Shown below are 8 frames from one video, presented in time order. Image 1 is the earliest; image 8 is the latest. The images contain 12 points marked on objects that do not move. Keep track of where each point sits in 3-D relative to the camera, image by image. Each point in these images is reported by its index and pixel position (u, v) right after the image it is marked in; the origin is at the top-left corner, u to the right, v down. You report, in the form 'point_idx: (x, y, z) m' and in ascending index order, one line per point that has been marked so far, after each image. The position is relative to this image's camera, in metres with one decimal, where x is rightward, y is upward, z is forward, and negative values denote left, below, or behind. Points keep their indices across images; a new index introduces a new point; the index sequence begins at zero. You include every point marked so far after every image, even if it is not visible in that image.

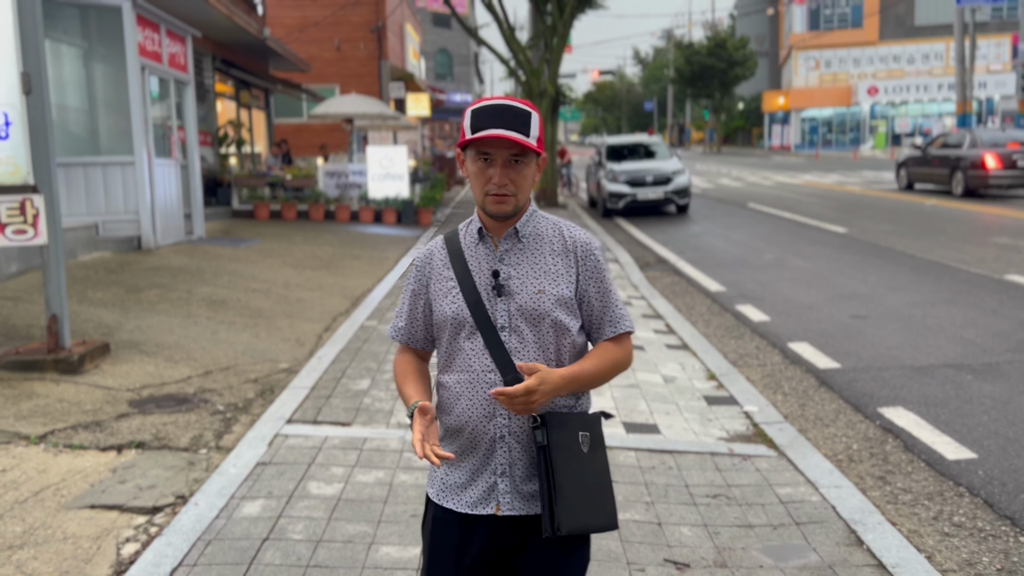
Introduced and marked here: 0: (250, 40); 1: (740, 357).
0: (-5.1, +4.8, +16.9) m
1: (+1.9, -0.6, +7.2) m
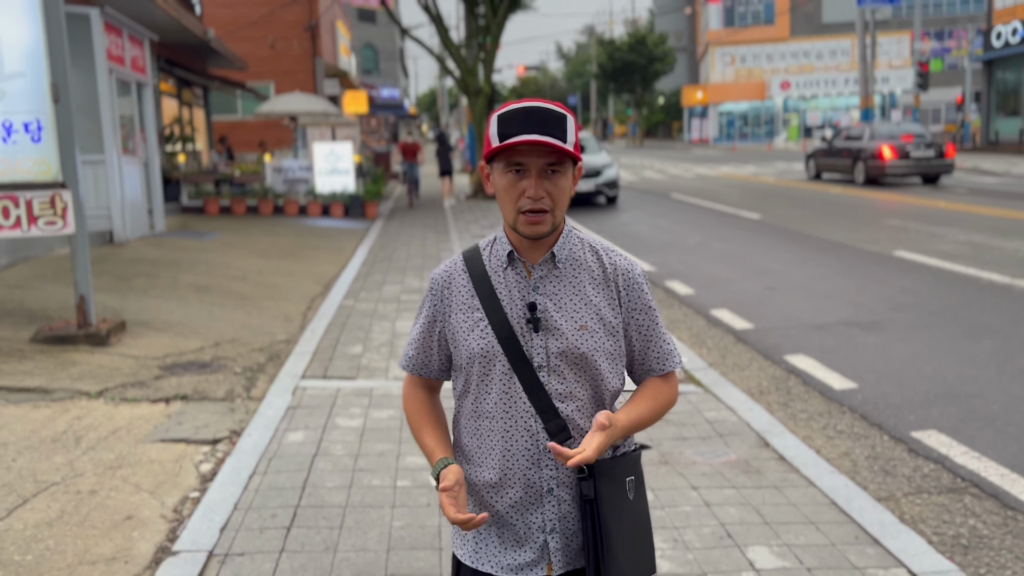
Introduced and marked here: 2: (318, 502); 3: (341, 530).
0: (-6.3, +4.9, +17.5) m
1: (+1.5, -0.3, +8.4) m
2: (-0.9, -1.0, +4.0) m
3: (-0.7, -1.0, +3.8) m
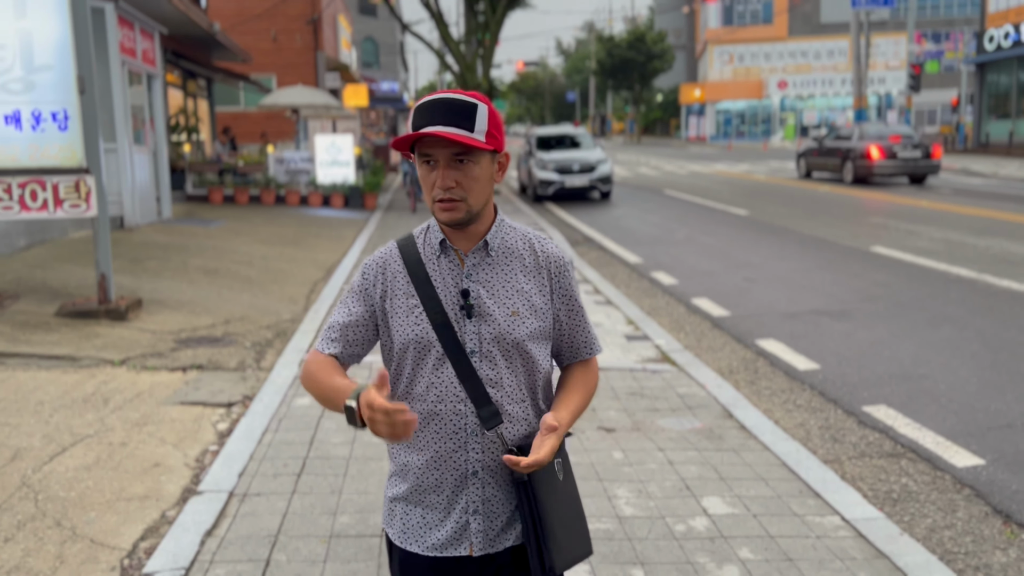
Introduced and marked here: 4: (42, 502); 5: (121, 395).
0: (-6.4, +5.2, +17.9) m
1: (+1.4, -0.2, +8.9) m
2: (-1.0, -0.9, +4.6) m
3: (-0.8, -0.9, +4.3) m
4: (-2.1, -0.9, +3.9) m
5: (-2.4, -0.7, +5.4) m
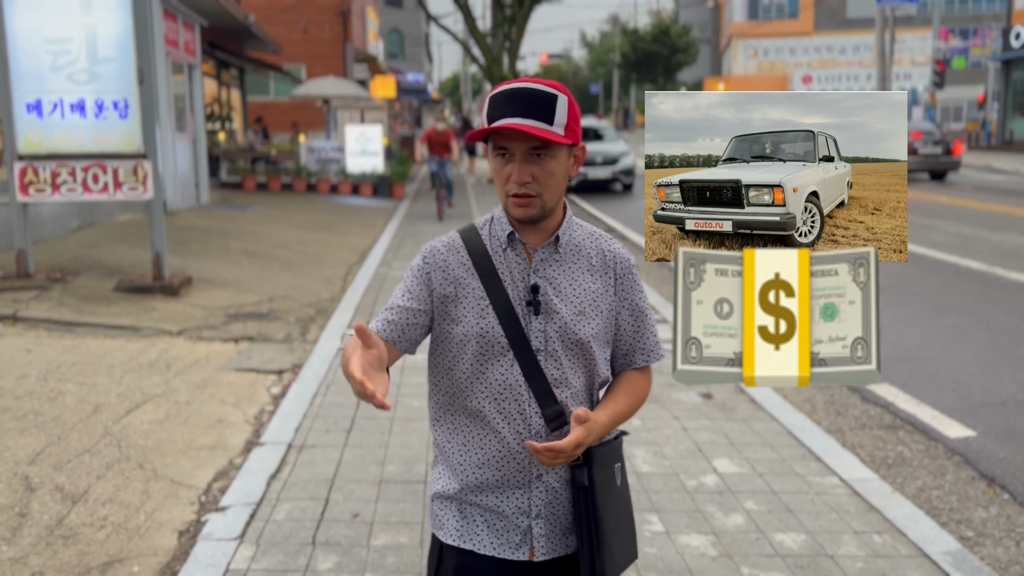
0: (-5.8, +5.5, +18.5) m
1: (+1.7, -0.1, +9.3) m
2: (-0.8, -0.7, +5.0) m
3: (-0.7, -0.8, +4.7) m
4: (-1.9, -0.8, +4.4) m
5: (-2.2, -0.5, +5.9) m
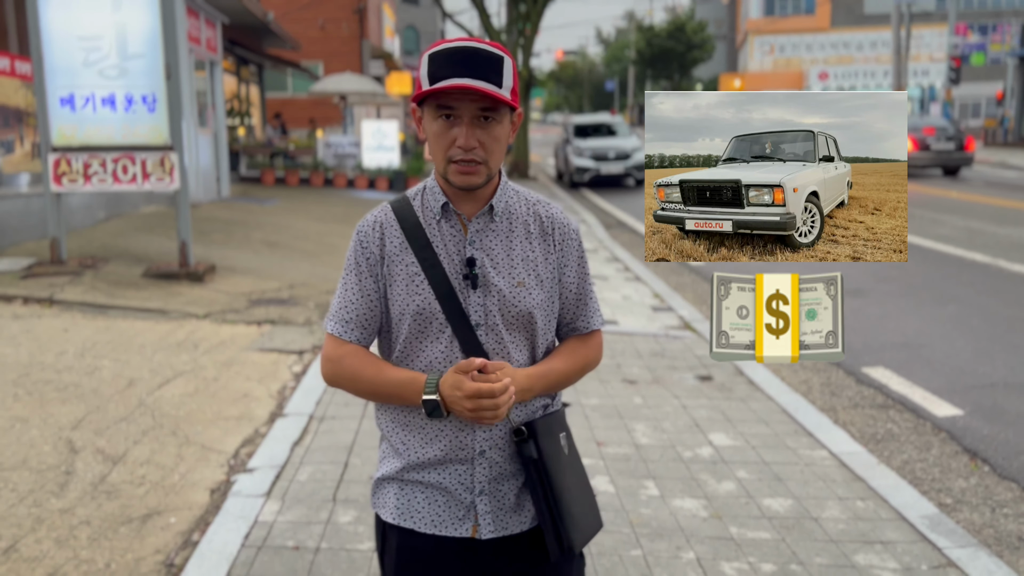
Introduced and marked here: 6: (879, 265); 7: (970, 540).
0: (-5.5, +5.7, +18.8) m
1: (+1.8, 0.0, +9.6) m
2: (-0.8, -0.6, +5.3) m
3: (-0.6, -0.7, +5.0) m
4: (-1.9, -0.7, +4.7) m
5: (-2.2, -0.4, +6.2) m
6: (+4.2, +0.3, +10.1) m
7: (+2.0, -1.1, +3.8) m
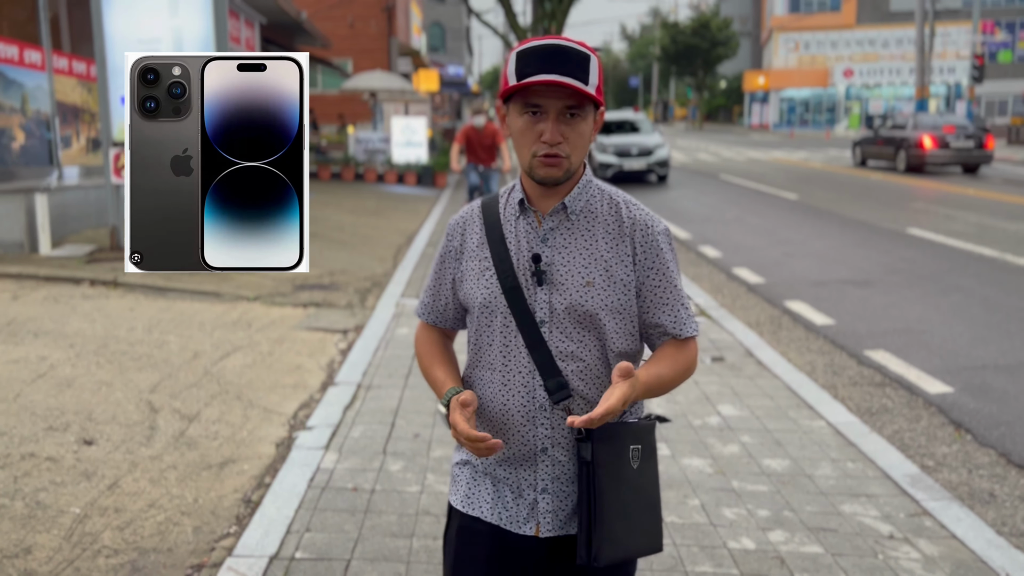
0: (-4.9, +5.9, +19.5) m
1: (+2.1, +0.1, +10.1) m
2: (-0.6, -0.5, +5.9) m
3: (-0.4, -0.6, +5.6) m
4: (-1.7, -0.6, +5.3) m
5: (-2.0, -0.3, +6.8) m
6: (+4.5, +0.4, +10.5) m
7: (+2.1, -1.0, +4.2) m
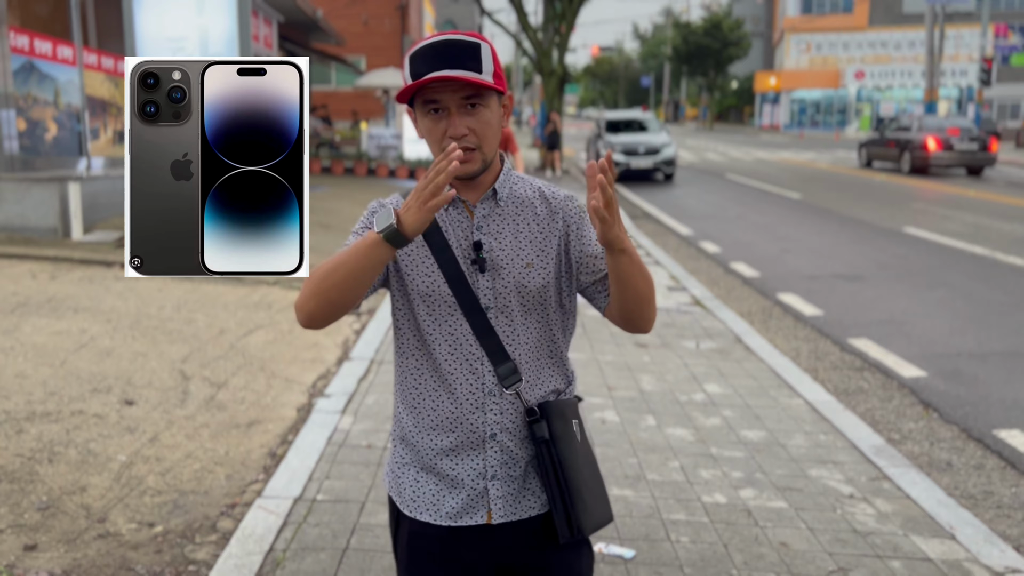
0: (-4.7, +6.1, +19.9) m
1: (+2.2, +0.2, +10.5) m
2: (-0.6, -0.4, +6.3) m
3: (-0.4, -0.5, +6.0) m
4: (-1.7, -0.5, +5.7) m
5: (-1.9, -0.1, +7.3) m
6: (+4.6, +0.4, +10.9) m
7: (+2.1, -0.9, +4.6) m
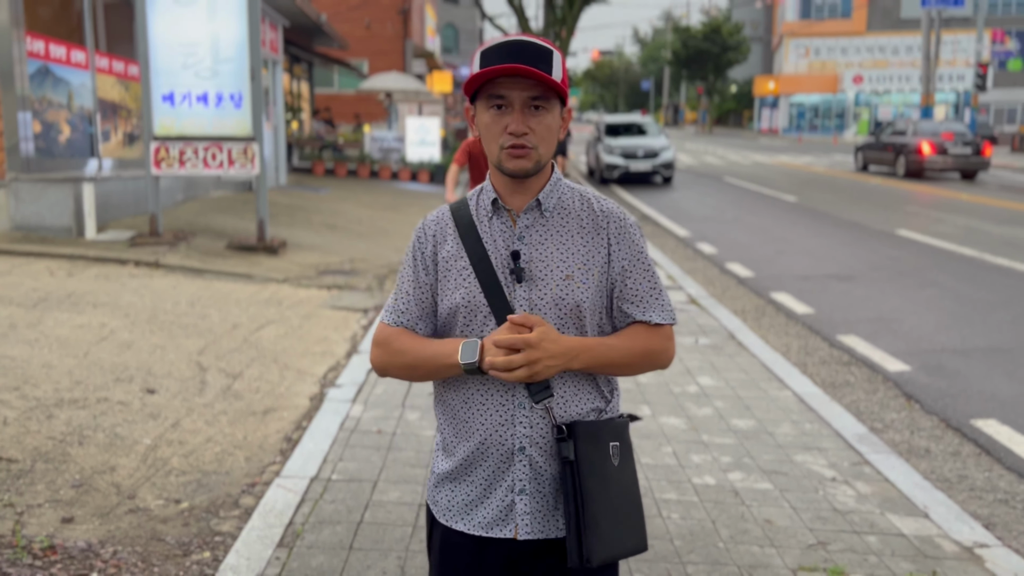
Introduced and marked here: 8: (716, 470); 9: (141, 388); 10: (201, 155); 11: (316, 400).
0: (-4.7, +6.1, +20.2) m
1: (+2.2, +0.2, +10.7) m
2: (-0.6, -0.4, +6.6) m
3: (-0.4, -0.5, +6.3) m
4: (-1.7, -0.4, +6.0) m
5: (-1.9, -0.1, +7.5) m
6: (+4.6, +0.4, +11.2) m
7: (+2.1, -0.9, +4.9) m
8: (+1.0, -0.9, +4.5) m
9: (-2.1, -0.6, +5.0) m
10: (-3.2, +1.4, +9.0) m
11: (-1.2, -0.7, +5.1) m
